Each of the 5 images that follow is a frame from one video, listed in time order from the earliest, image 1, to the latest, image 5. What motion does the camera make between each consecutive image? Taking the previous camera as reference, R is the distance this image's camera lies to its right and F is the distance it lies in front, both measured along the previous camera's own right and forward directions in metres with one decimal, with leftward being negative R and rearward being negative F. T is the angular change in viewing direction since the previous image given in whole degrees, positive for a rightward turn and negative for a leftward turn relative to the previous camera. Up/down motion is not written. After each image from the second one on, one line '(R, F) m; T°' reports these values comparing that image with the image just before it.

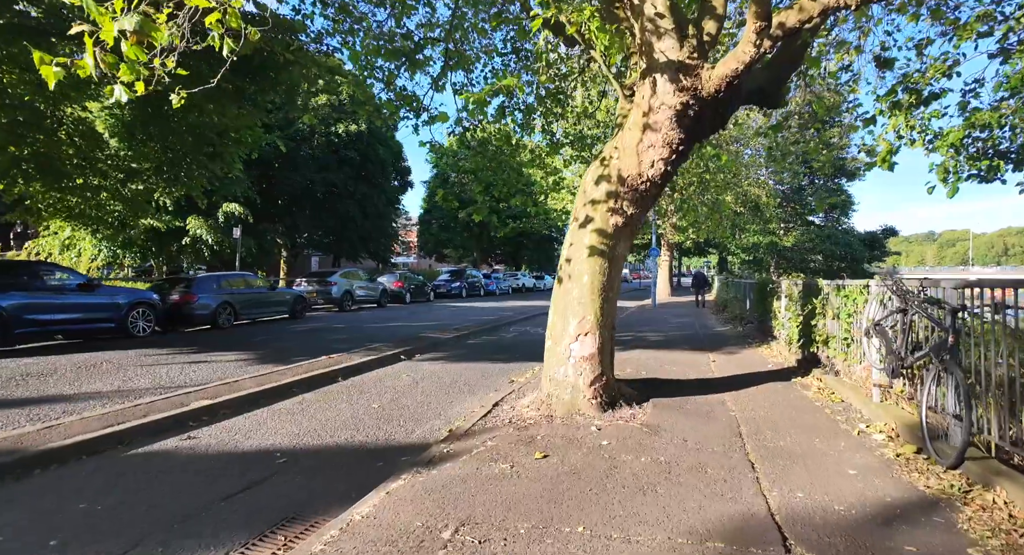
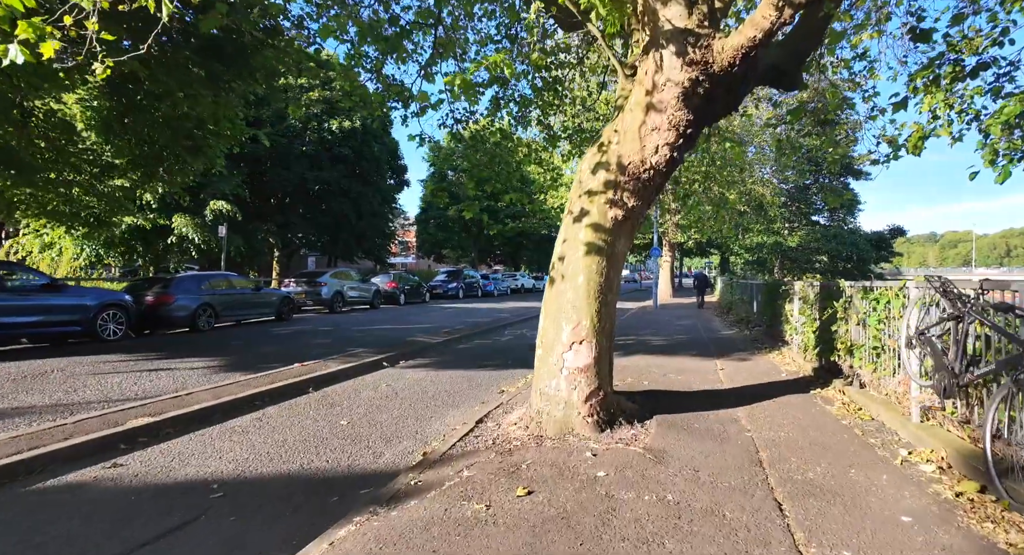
(+0.1, +0.6) m; 0°
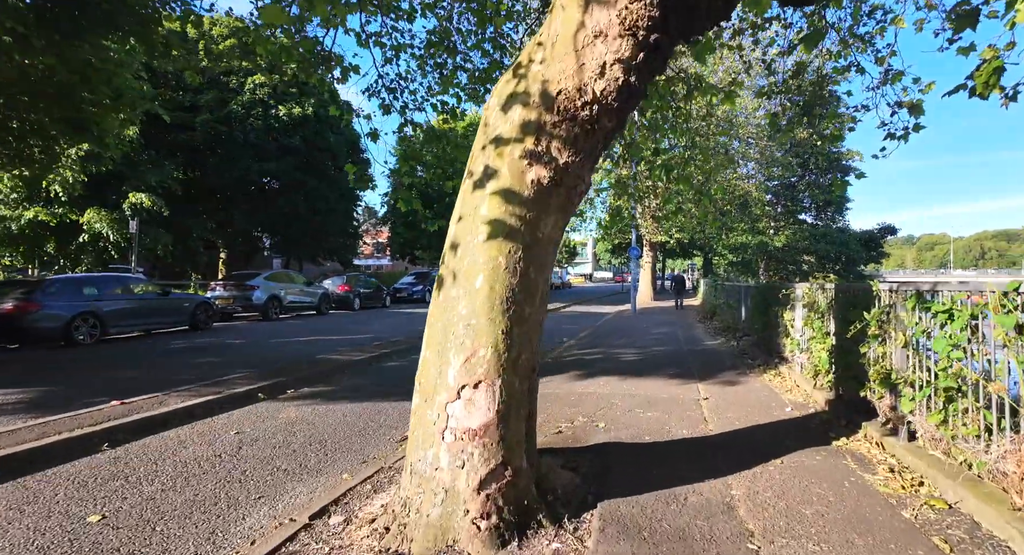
(+0.7, +1.8) m; +2°
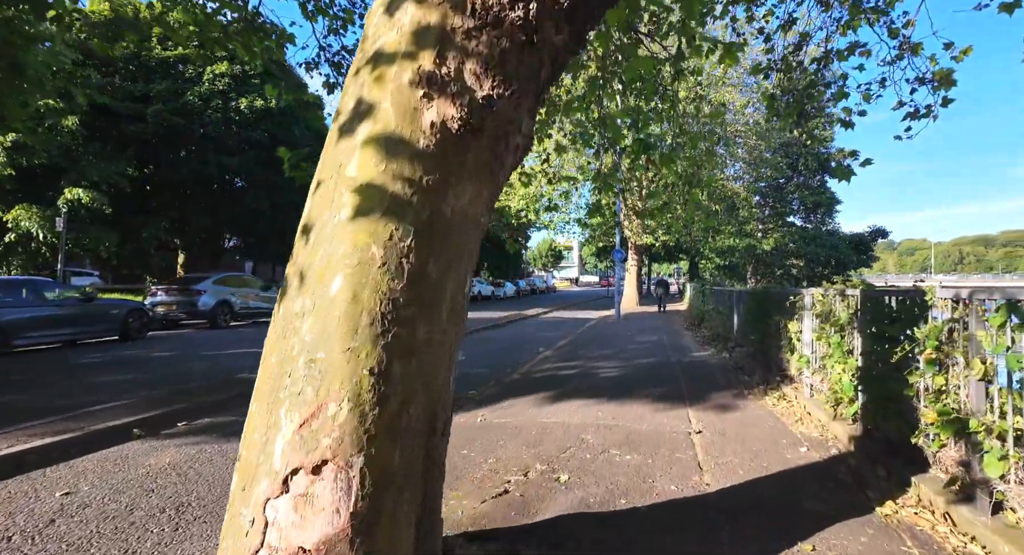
(+0.4, +1.2) m; +1°
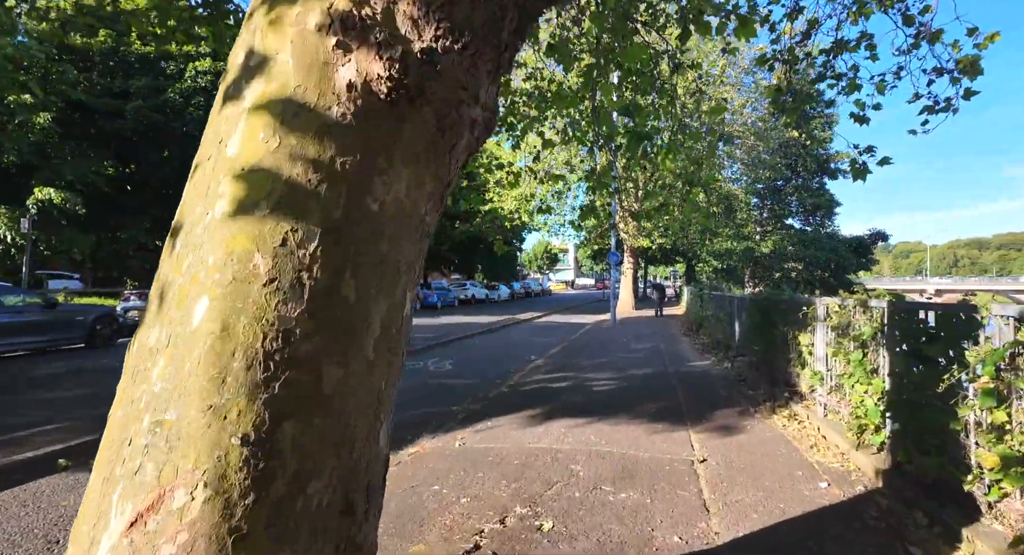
(+0.1, +0.5) m; 0°
